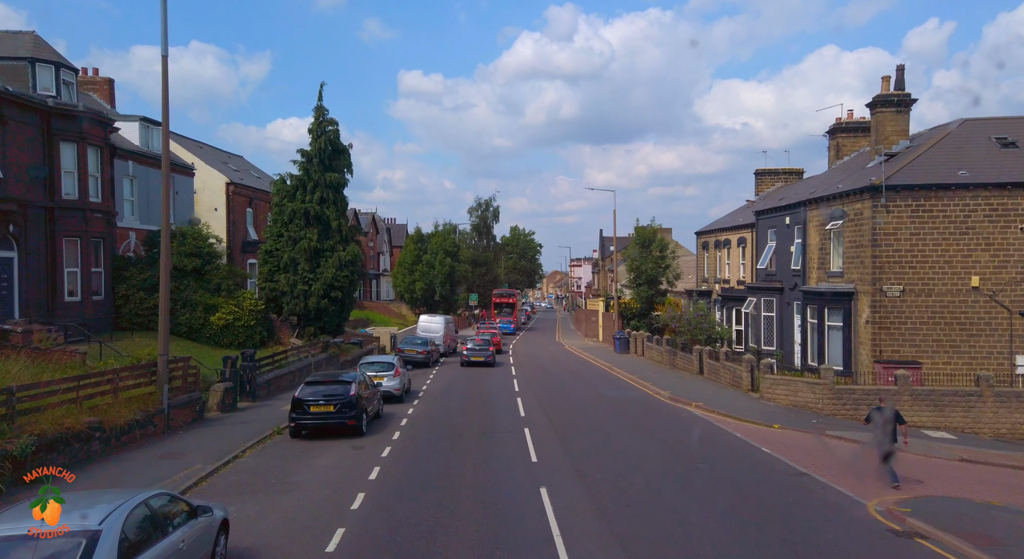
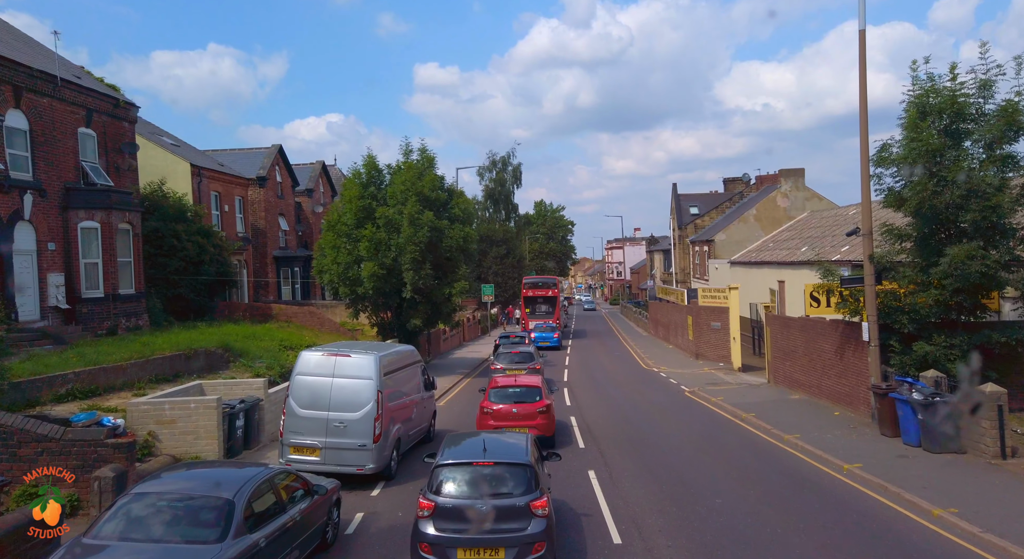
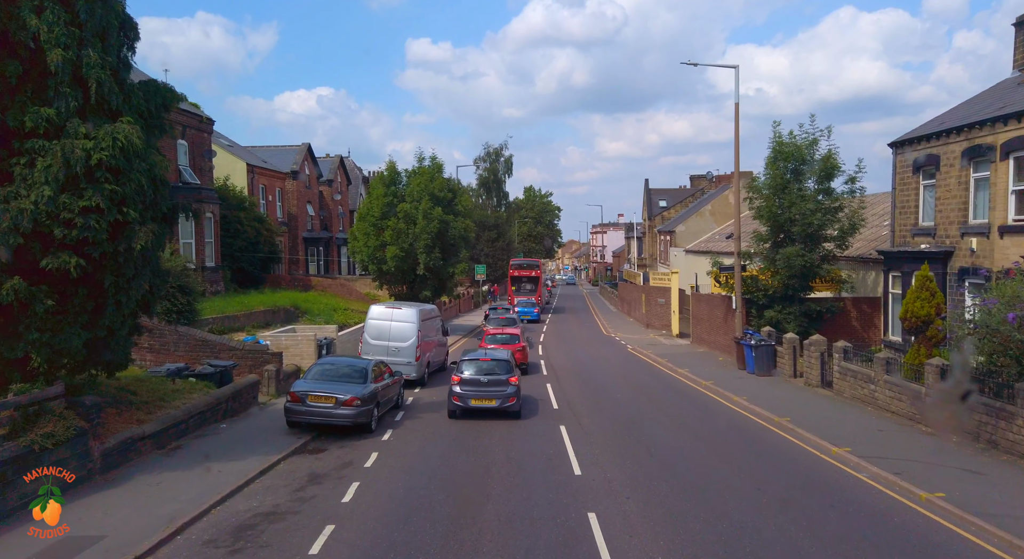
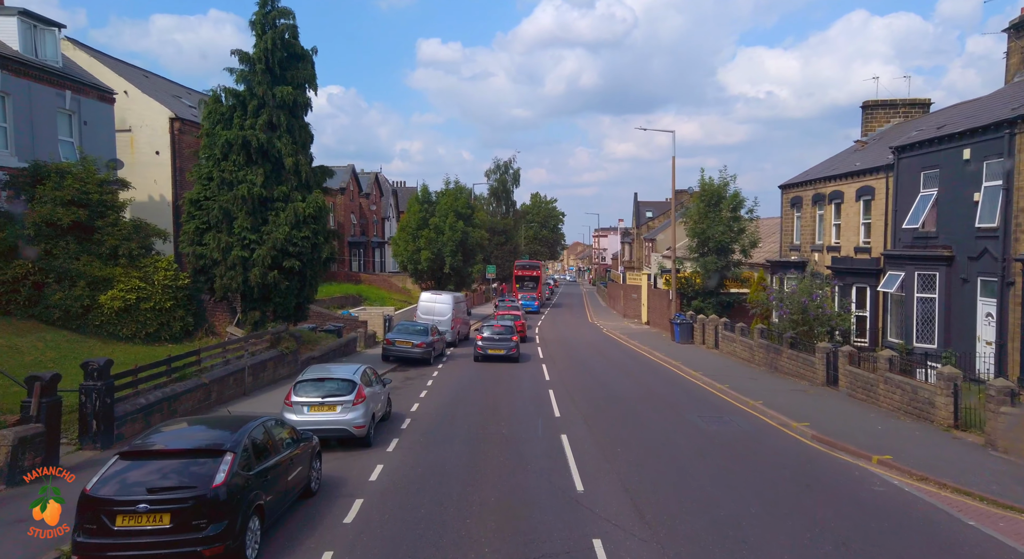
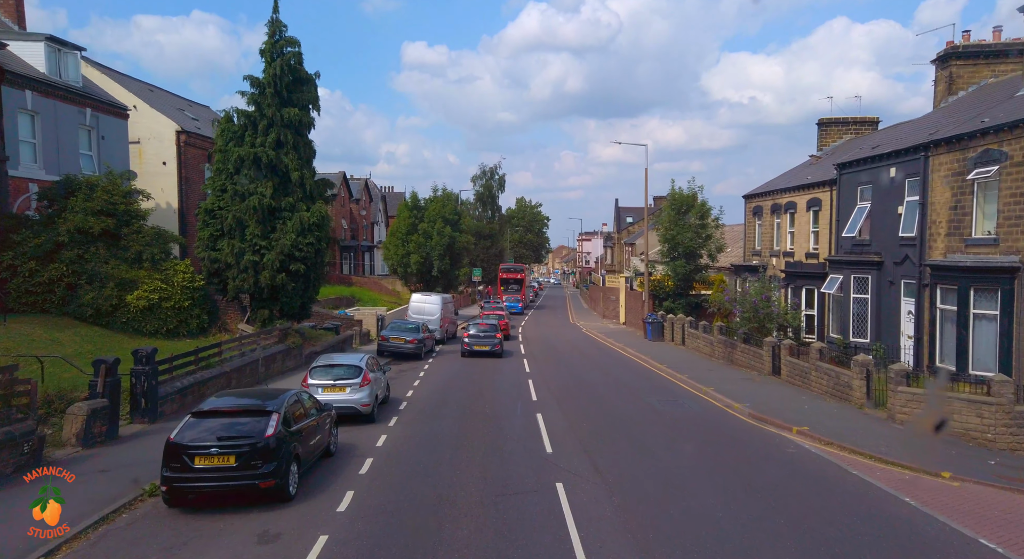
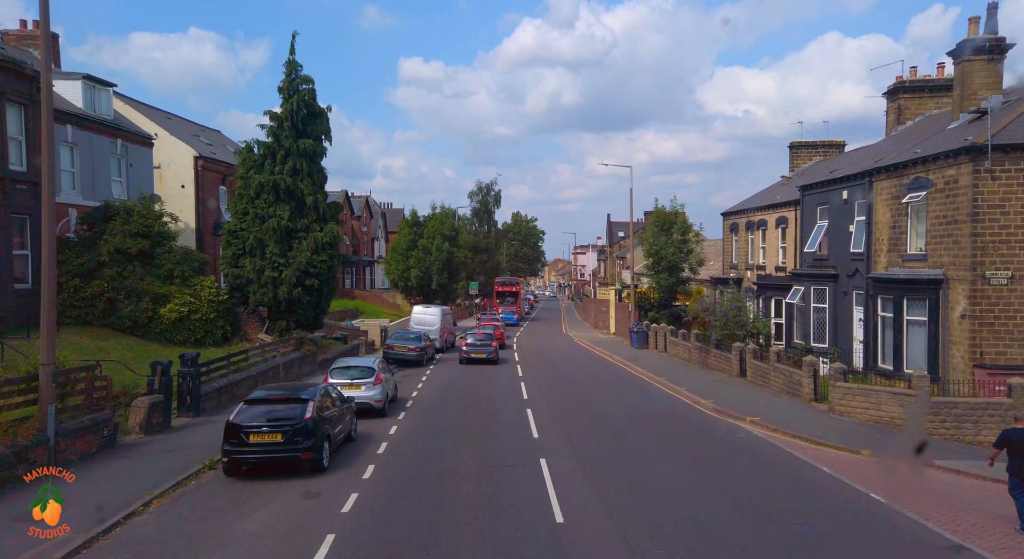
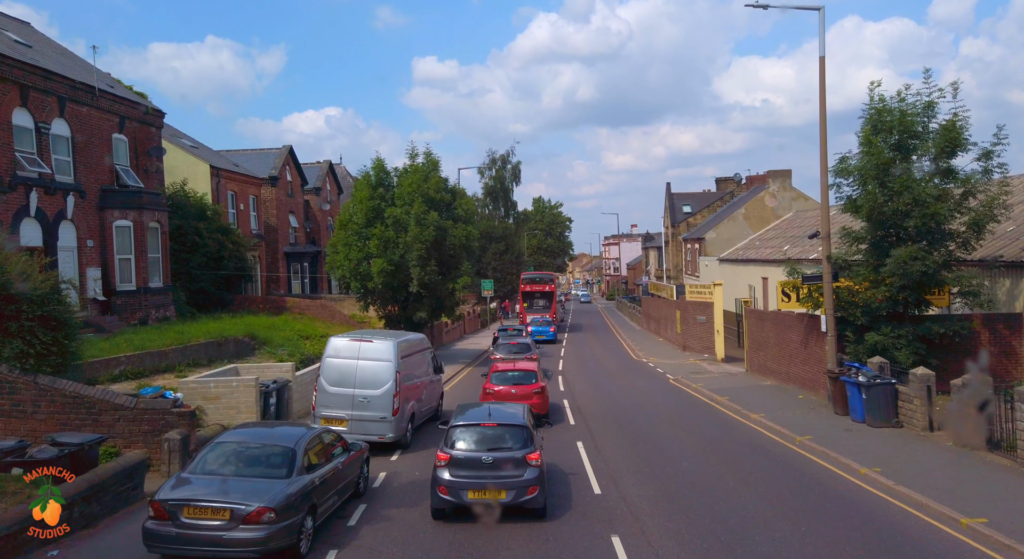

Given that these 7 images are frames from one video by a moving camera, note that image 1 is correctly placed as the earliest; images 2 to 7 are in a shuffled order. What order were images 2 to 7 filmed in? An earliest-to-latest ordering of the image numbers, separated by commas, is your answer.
6, 5, 4, 3, 7, 2
